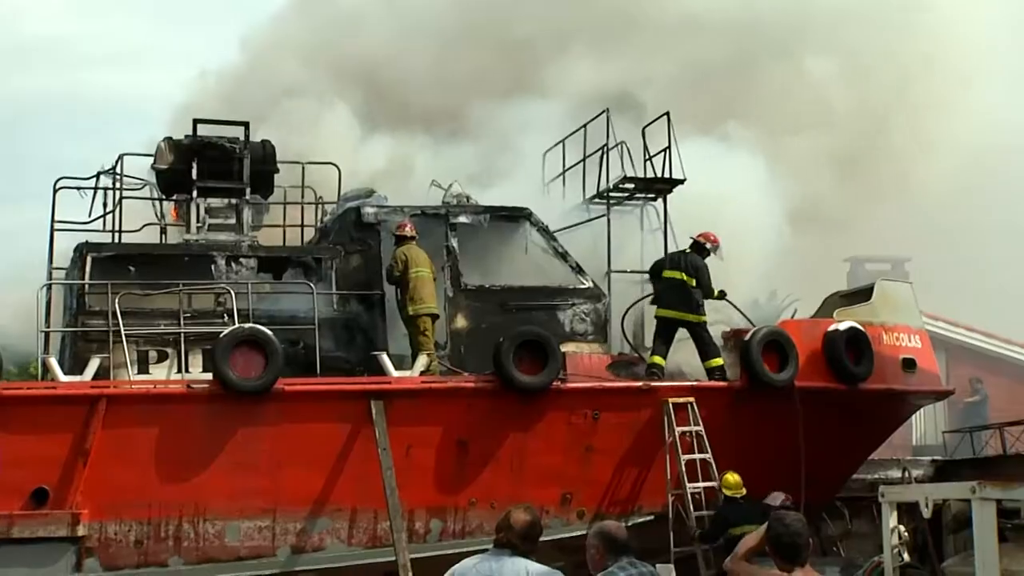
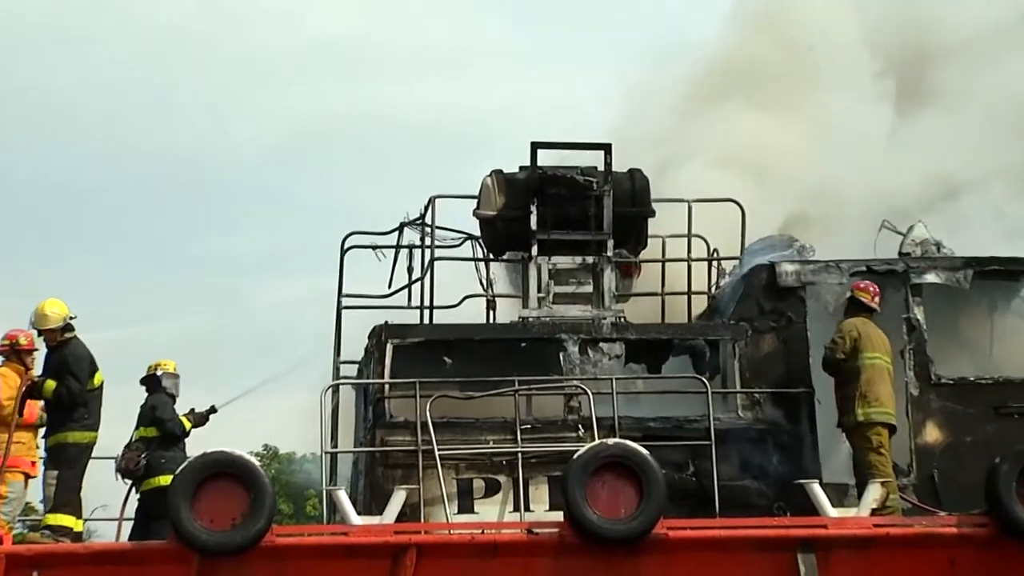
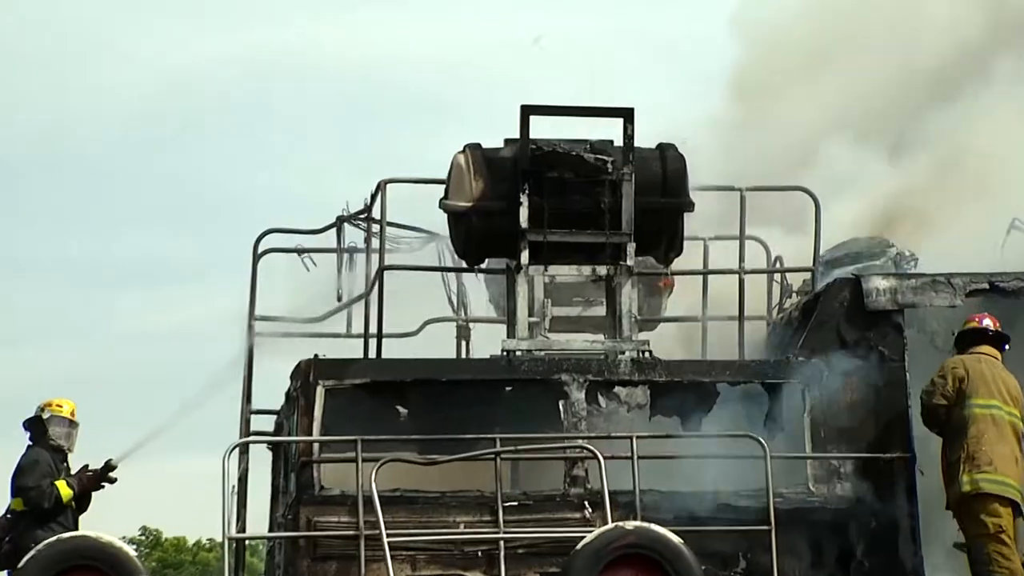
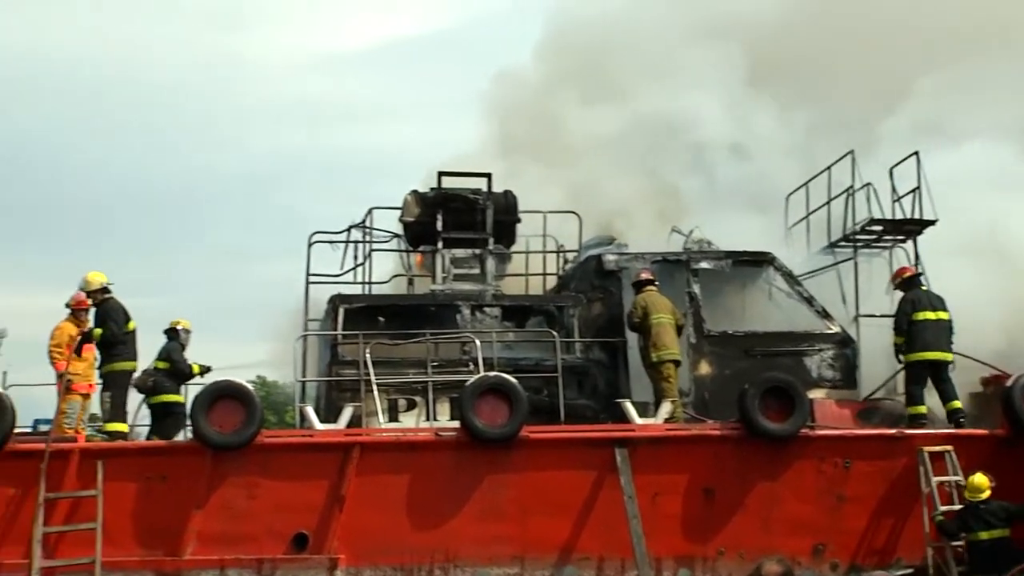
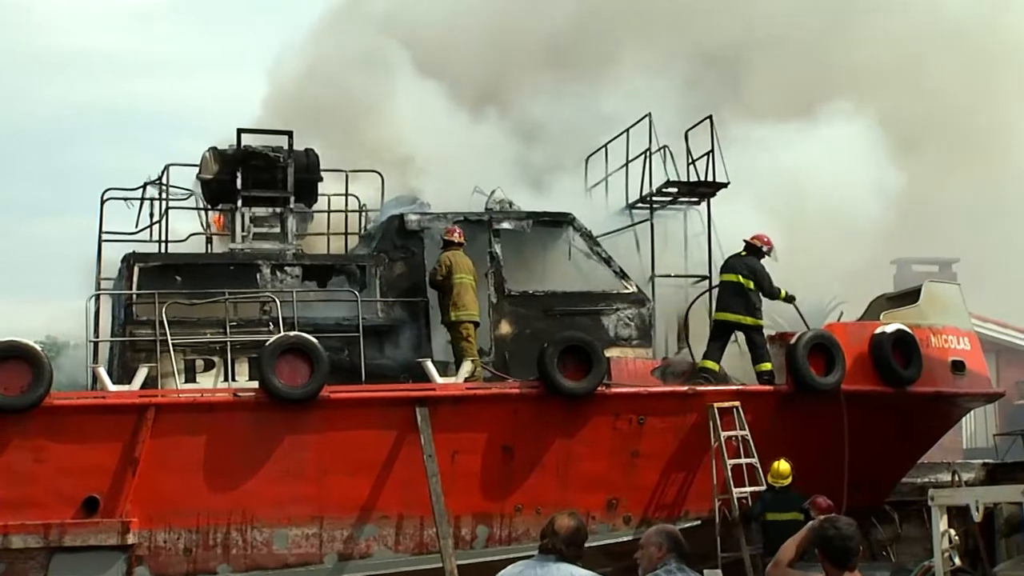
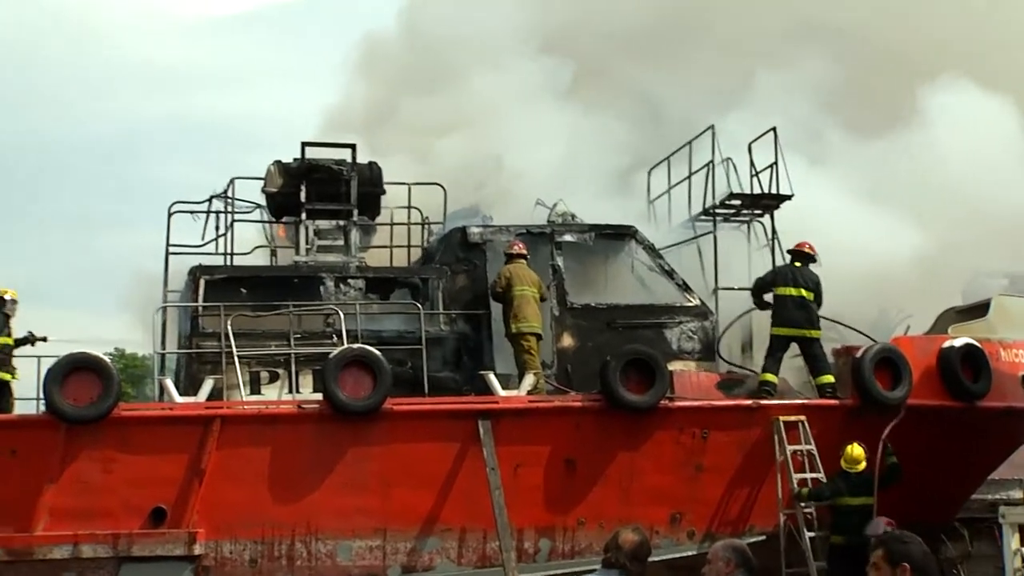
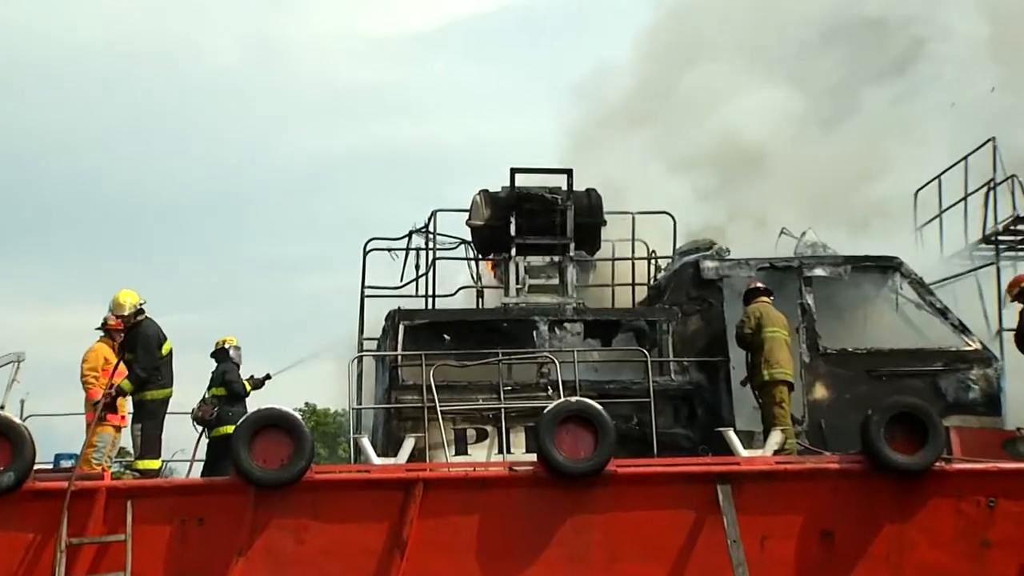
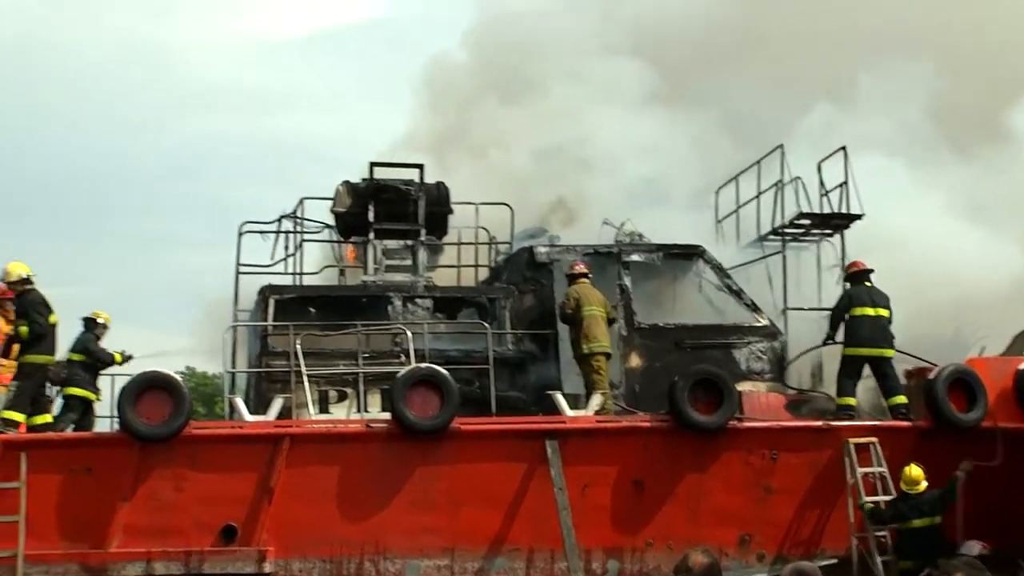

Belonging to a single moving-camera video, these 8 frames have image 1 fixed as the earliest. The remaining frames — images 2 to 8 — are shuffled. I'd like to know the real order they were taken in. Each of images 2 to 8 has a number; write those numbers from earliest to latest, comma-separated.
5, 6, 8, 4, 7, 2, 3
